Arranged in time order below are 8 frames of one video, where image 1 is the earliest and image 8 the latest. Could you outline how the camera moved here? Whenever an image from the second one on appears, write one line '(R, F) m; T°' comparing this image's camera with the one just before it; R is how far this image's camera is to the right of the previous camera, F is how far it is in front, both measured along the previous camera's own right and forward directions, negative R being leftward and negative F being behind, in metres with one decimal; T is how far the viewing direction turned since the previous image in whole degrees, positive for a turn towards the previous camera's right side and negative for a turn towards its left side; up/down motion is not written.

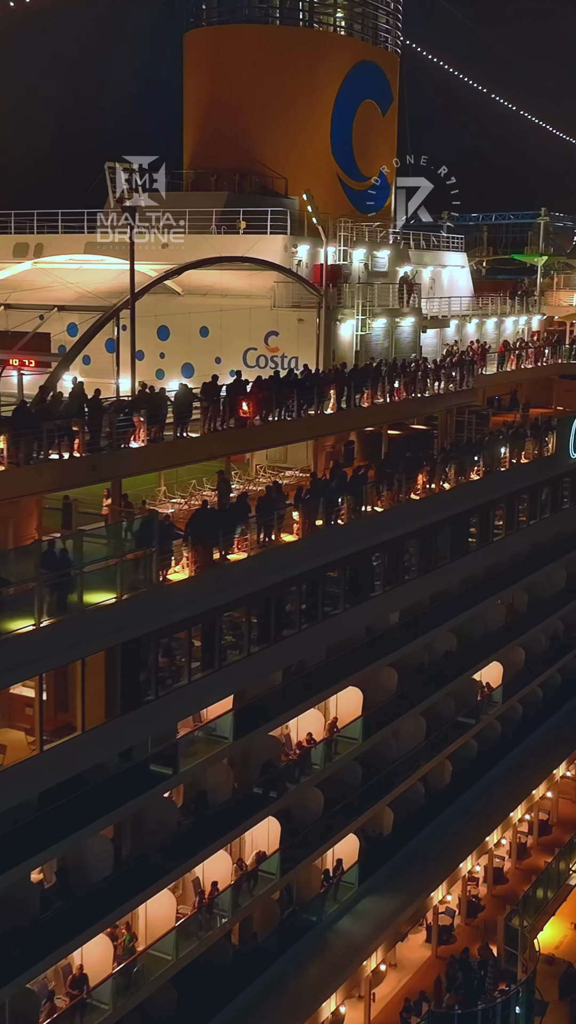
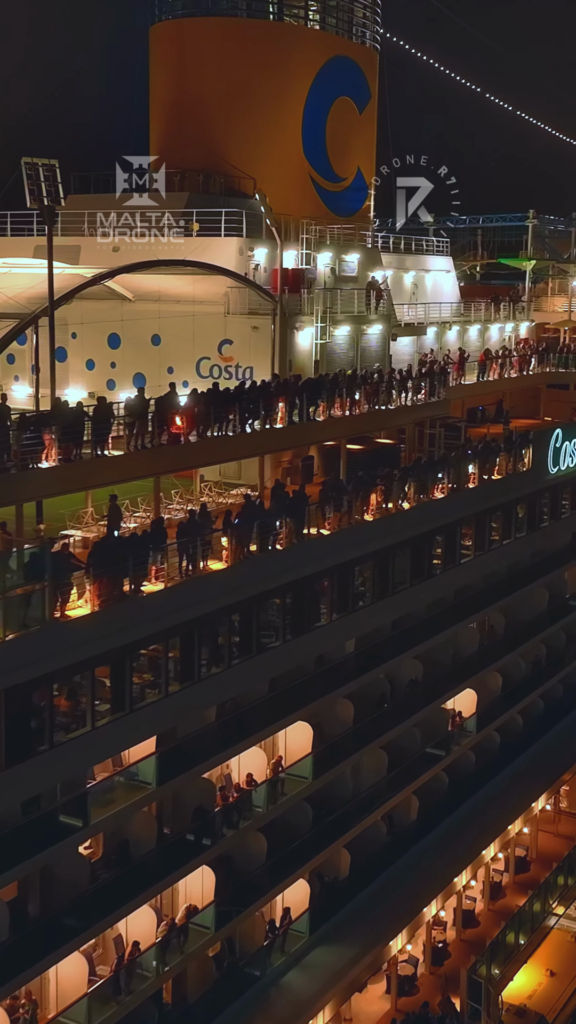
(+0.9, +1.2) m; -1°
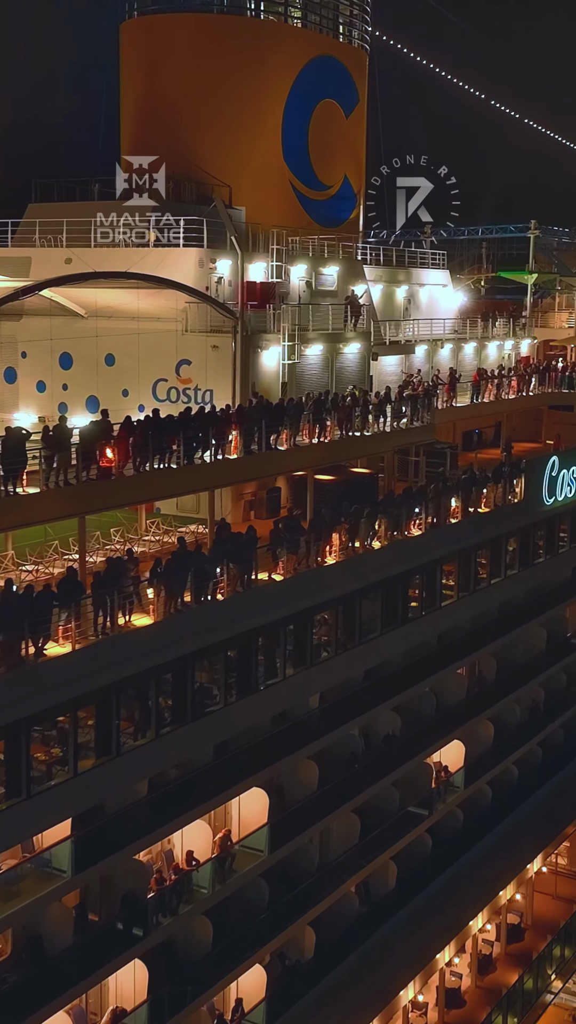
(+0.8, +1.8) m; -1°
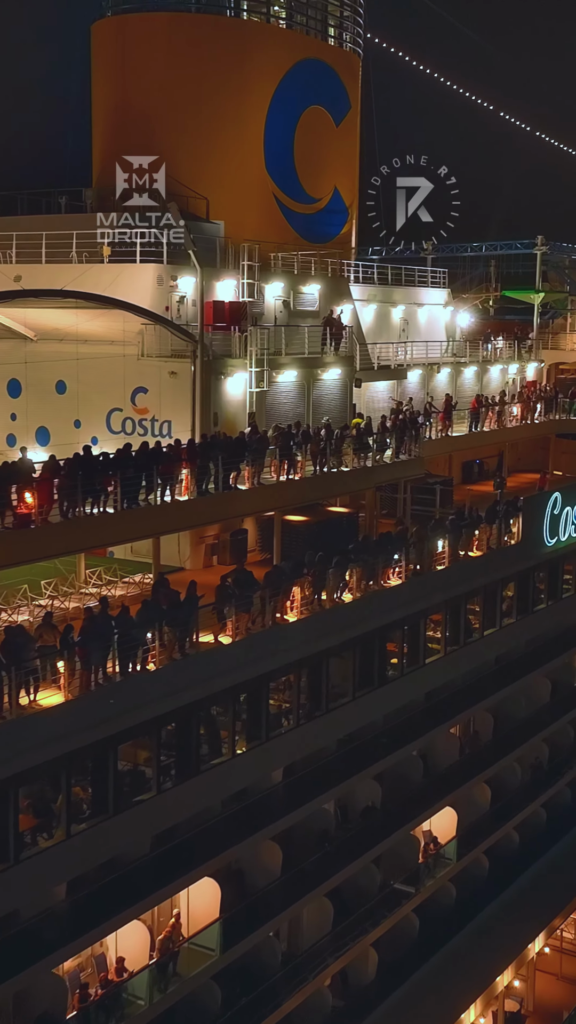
(+0.7, +1.8) m; -1°
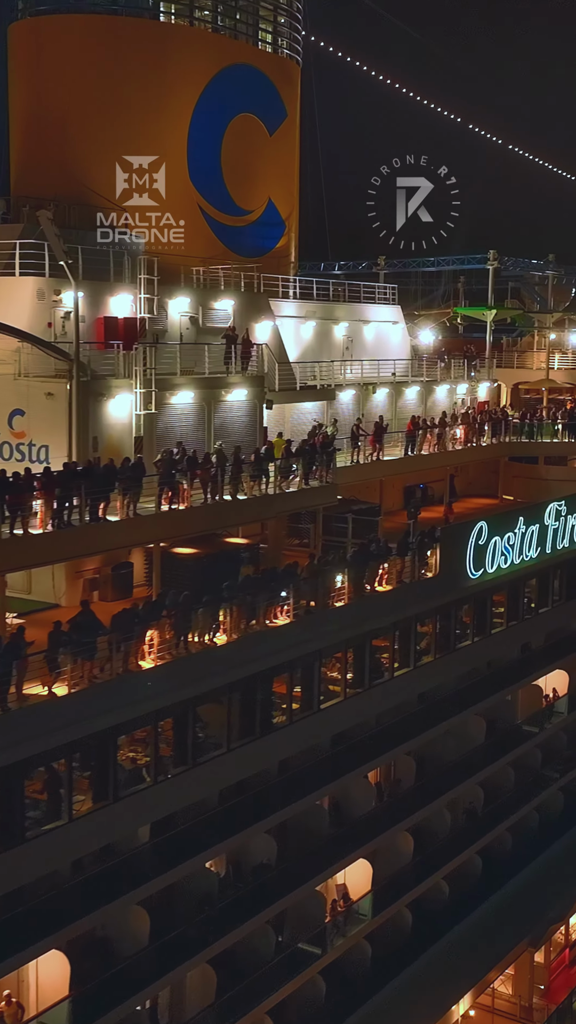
(+1.4, +1.2) m; -1°
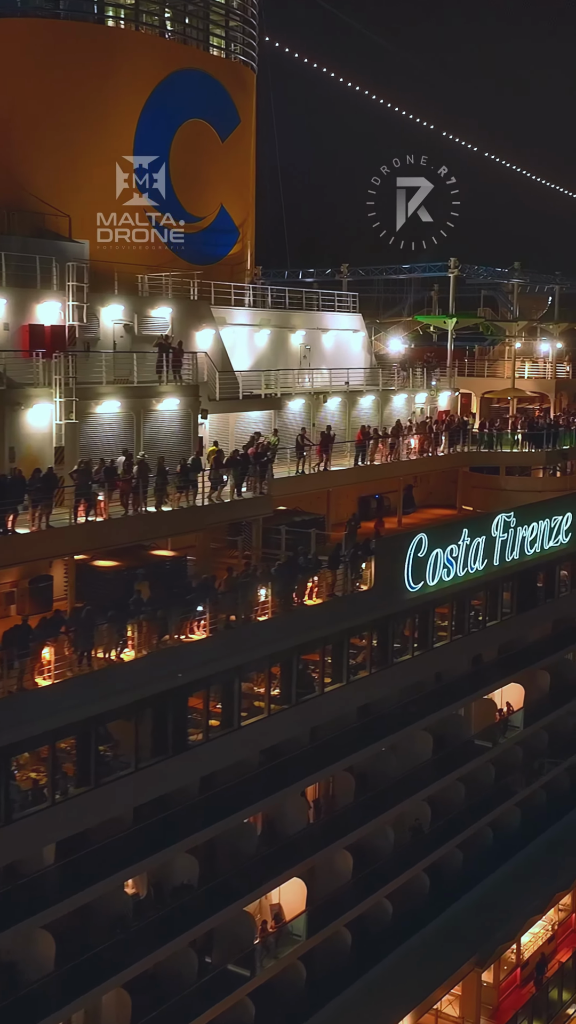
(+0.9, +0.3) m; 0°
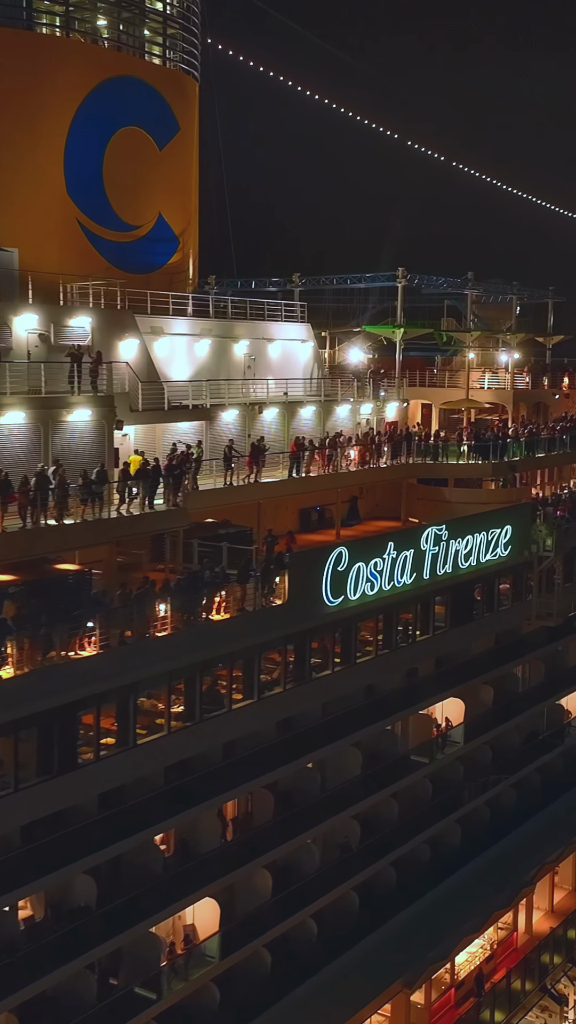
(+1.1, +0.3) m; 0°
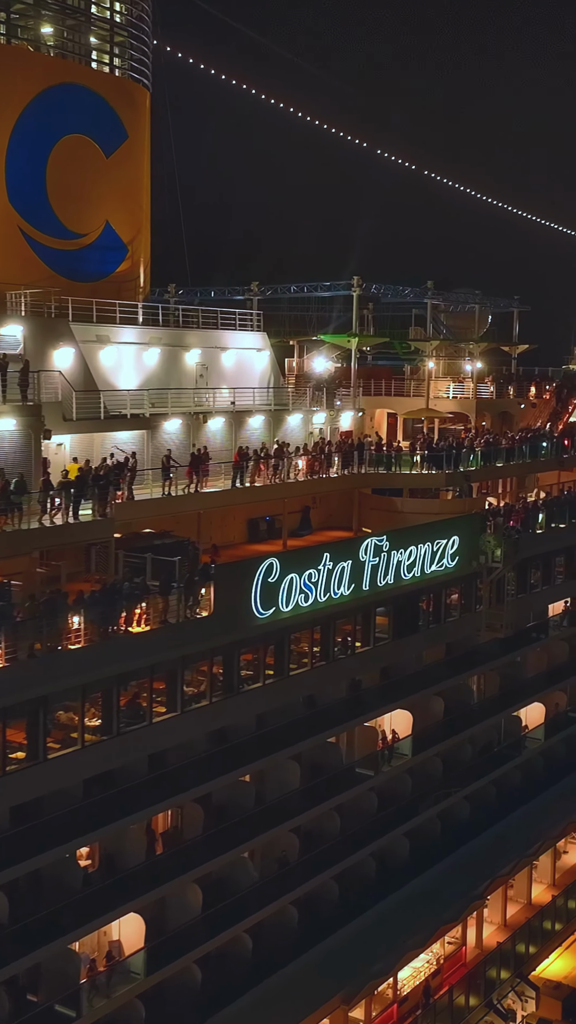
(+0.9, +0.2) m; 0°
